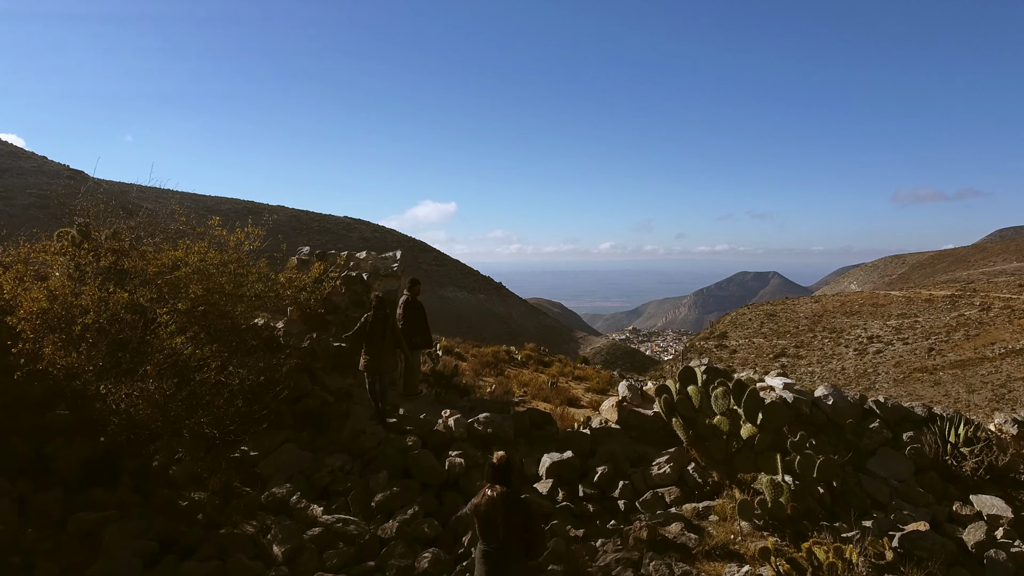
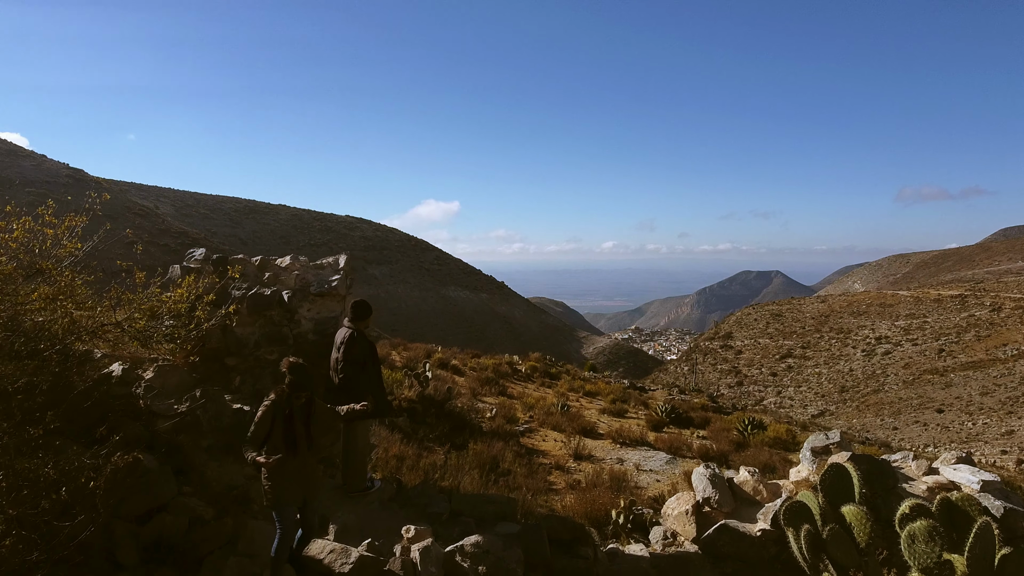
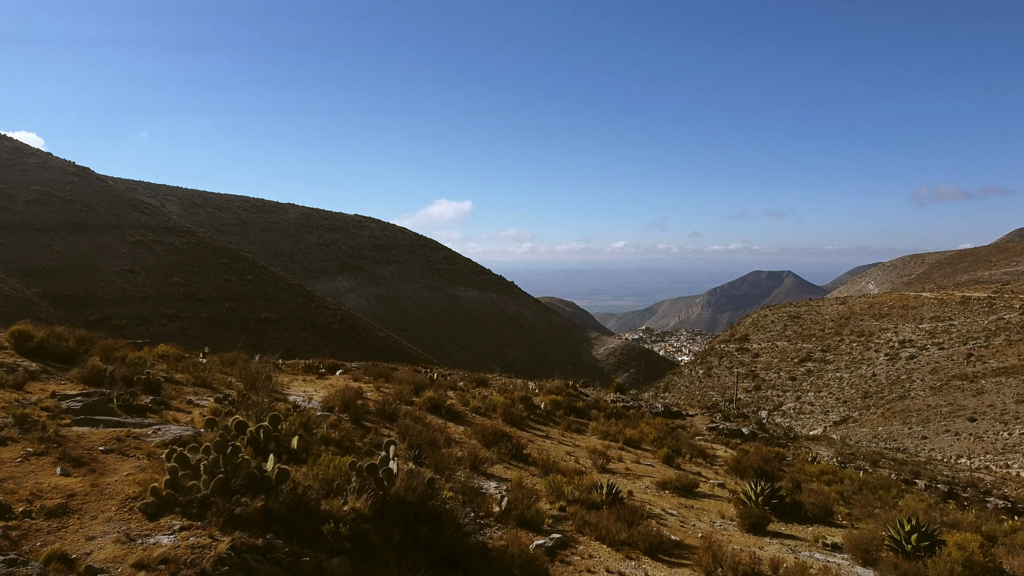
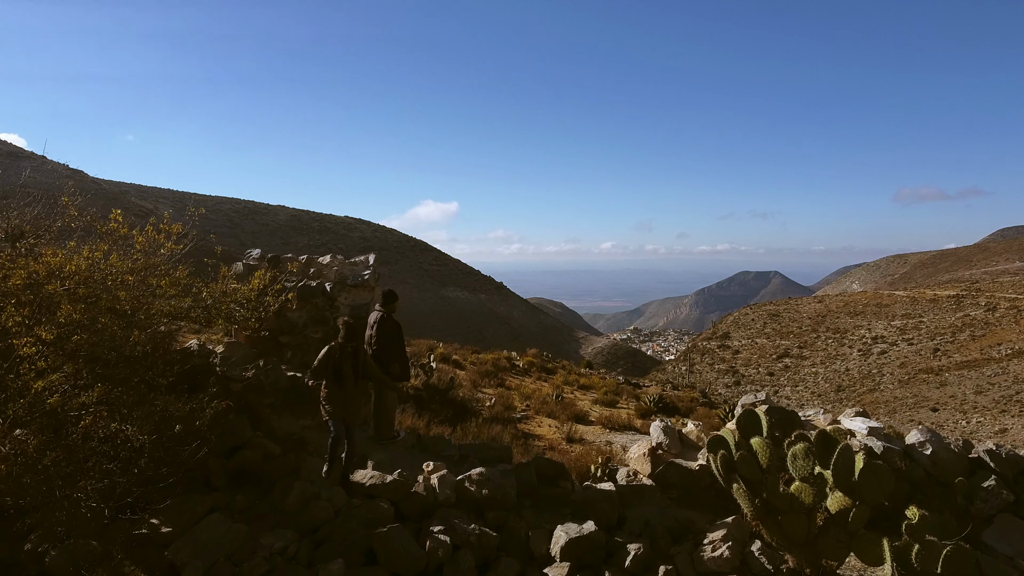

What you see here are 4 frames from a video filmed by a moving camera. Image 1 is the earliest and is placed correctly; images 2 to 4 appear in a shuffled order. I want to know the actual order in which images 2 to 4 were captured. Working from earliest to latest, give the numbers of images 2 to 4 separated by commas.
4, 2, 3
